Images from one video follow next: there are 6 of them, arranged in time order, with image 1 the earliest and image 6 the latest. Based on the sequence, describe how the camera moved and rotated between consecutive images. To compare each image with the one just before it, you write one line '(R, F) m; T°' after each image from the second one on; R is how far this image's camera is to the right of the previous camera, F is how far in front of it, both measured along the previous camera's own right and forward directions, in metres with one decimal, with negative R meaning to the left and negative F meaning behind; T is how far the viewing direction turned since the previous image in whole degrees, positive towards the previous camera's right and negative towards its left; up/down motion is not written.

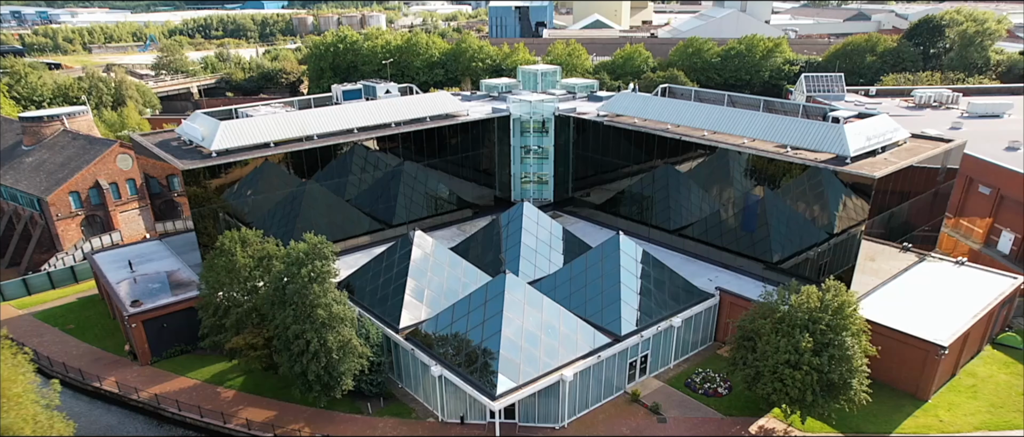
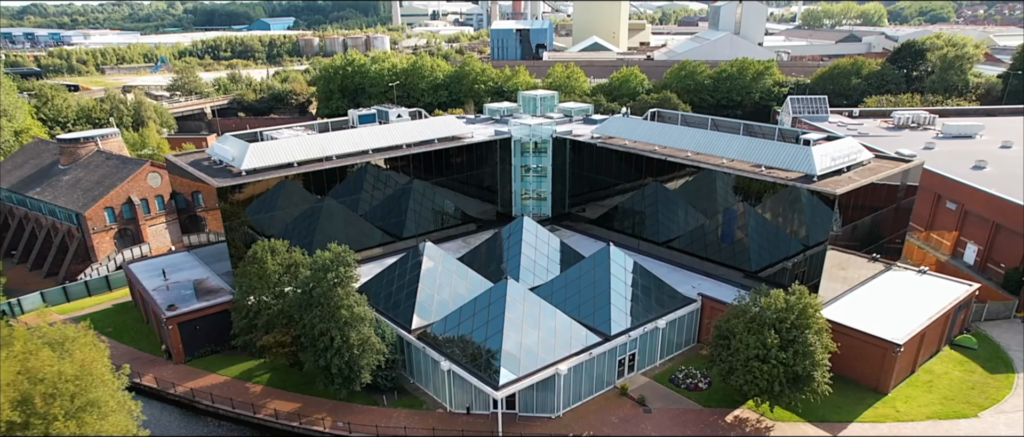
(0.0, -2.4) m; 0°
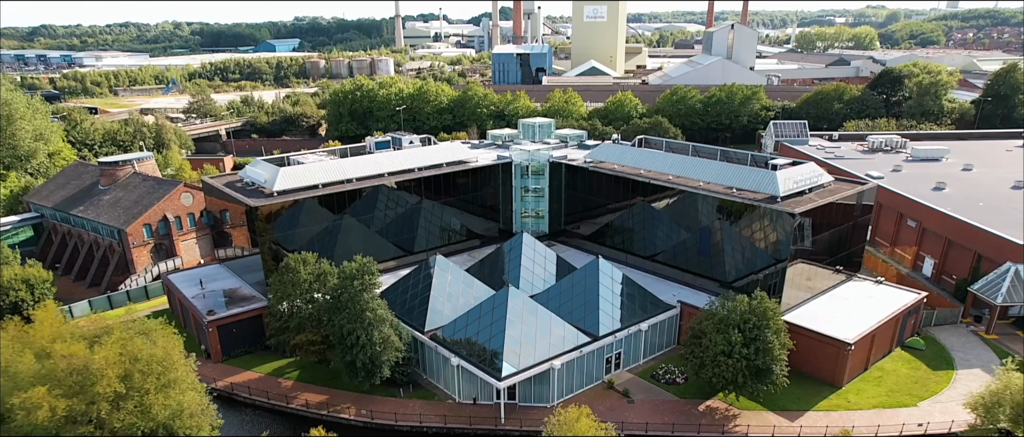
(0.0, -3.3) m; 0°
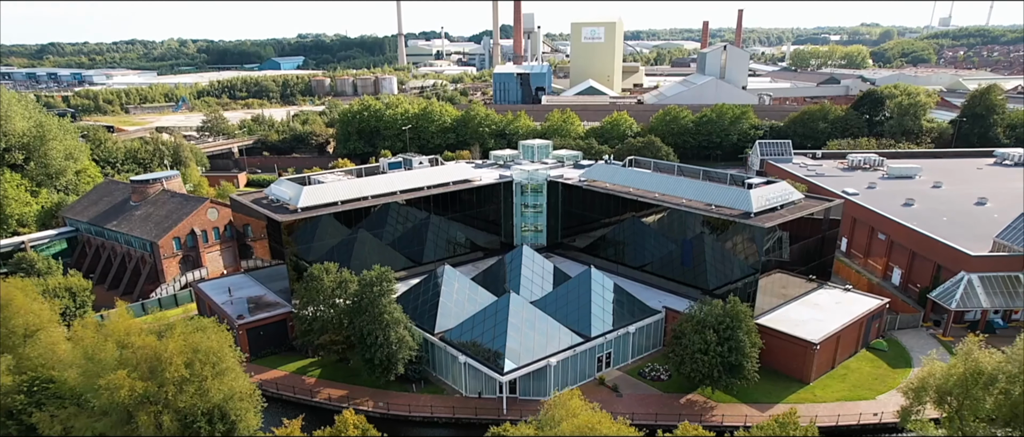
(0.0, -3.1) m; 0°
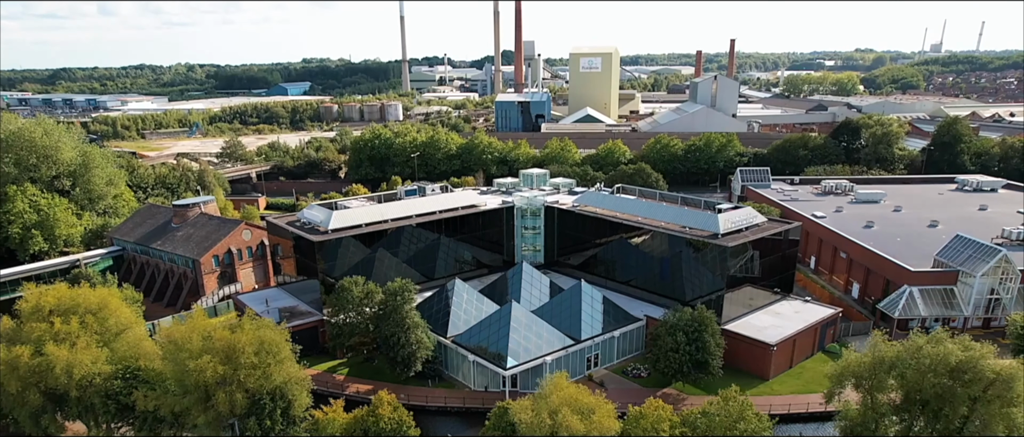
(0.0, -5.0) m; 0°
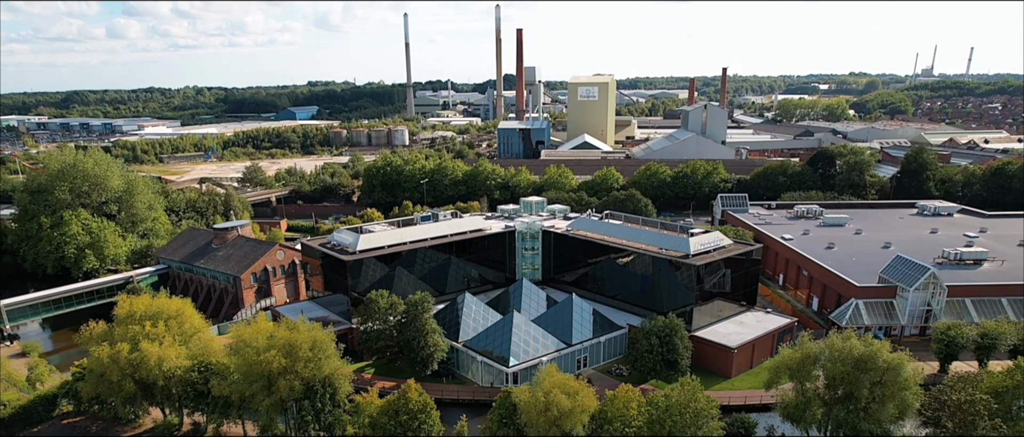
(0.0, -6.2) m; 0°
